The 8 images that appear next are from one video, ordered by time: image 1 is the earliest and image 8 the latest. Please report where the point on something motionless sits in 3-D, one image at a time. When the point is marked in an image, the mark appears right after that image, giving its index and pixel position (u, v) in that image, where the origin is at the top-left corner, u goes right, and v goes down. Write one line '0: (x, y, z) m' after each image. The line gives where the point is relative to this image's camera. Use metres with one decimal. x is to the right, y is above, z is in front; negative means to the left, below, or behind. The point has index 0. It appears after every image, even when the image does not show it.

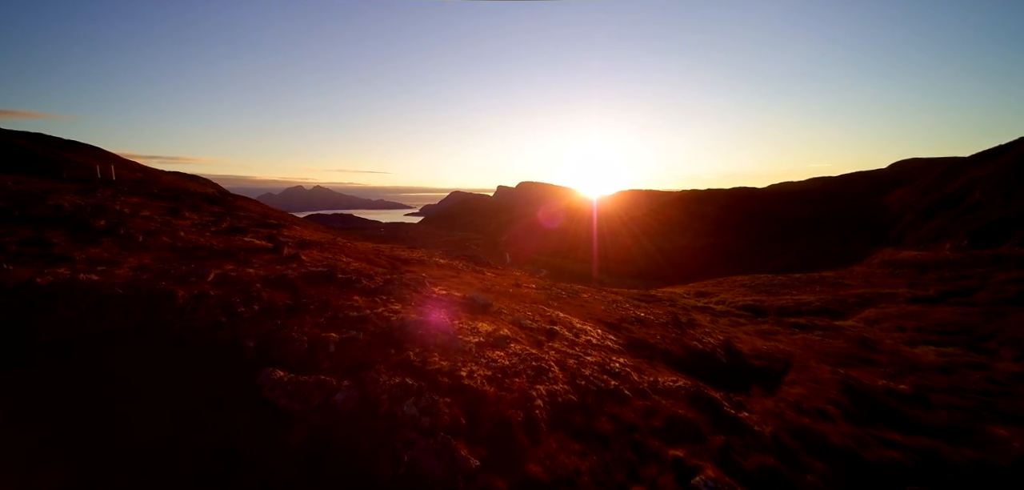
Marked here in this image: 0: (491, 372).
0: (-0.9, -5.2, +17.9) m
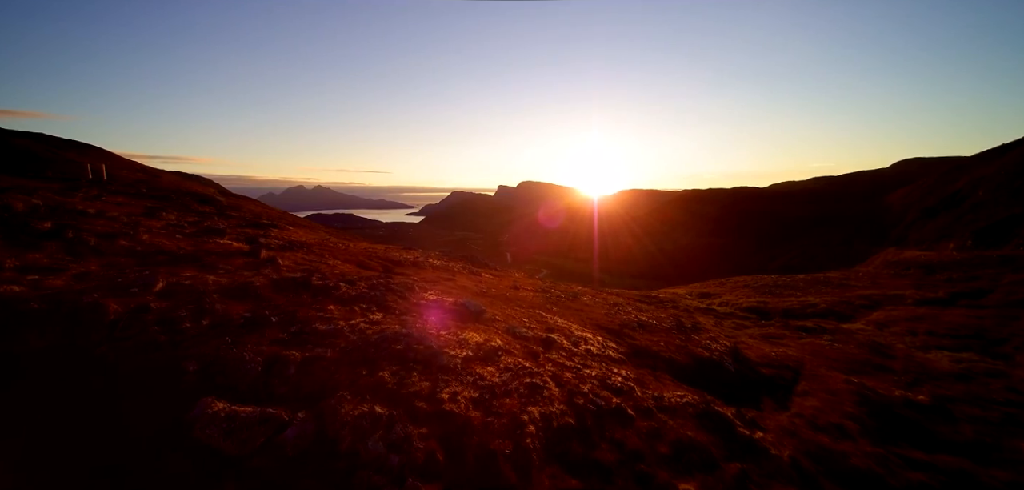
0: (-1.3, -5.4, +15.9) m
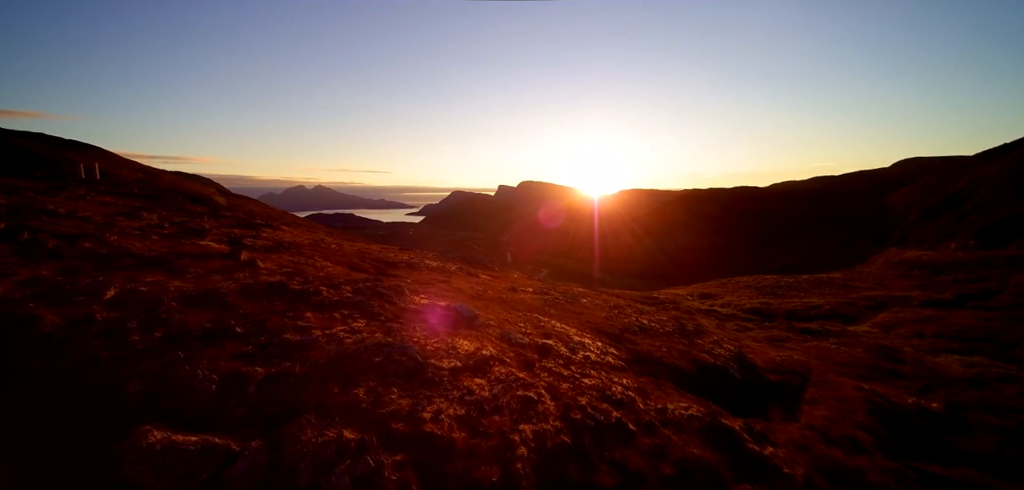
0: (-1.6, -5.5, +14.5) m
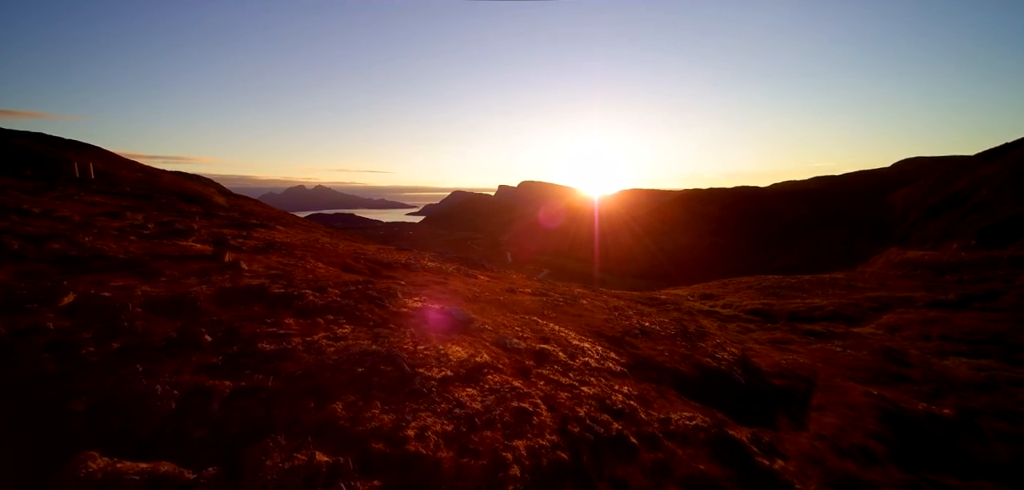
0: (-1.8, -5.6, +13.4) m
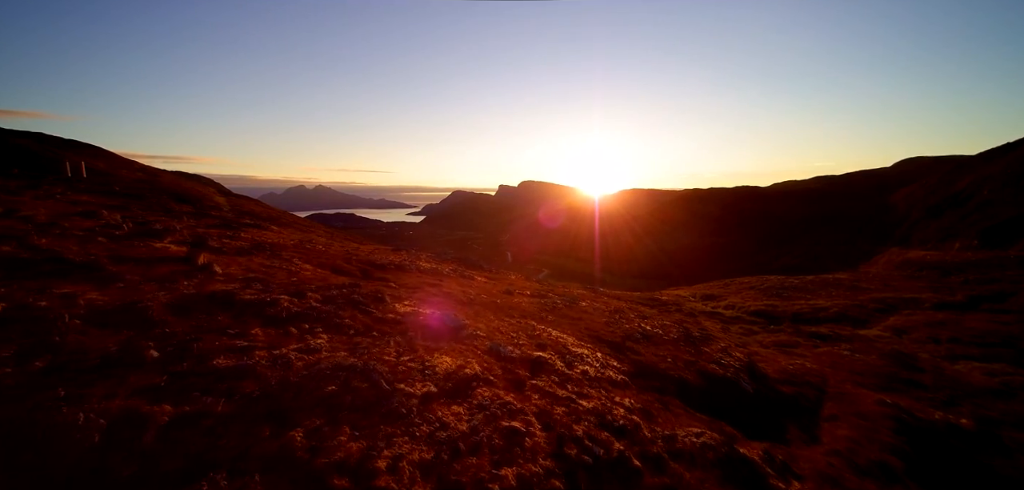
0: (-2.2, -5.7, +11.9) m
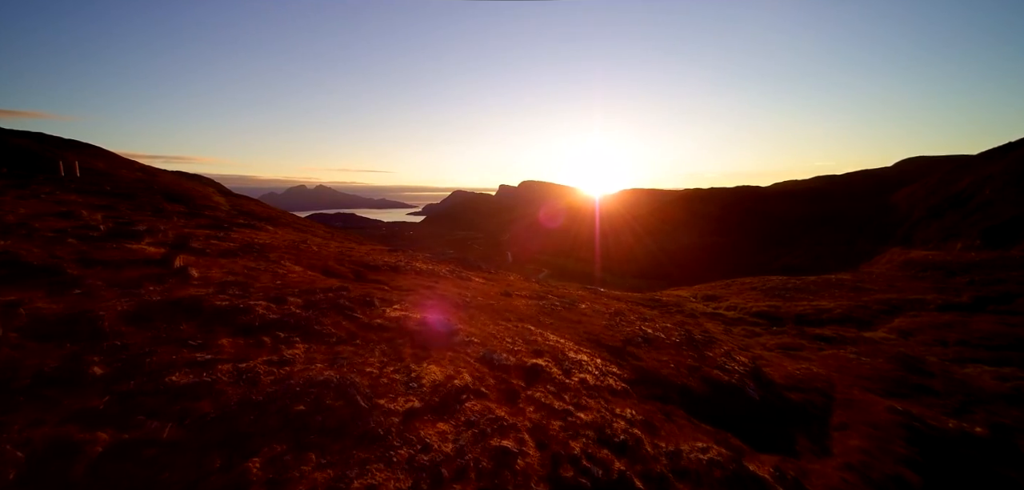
0: (-2.5, -5.7, +10.6) m
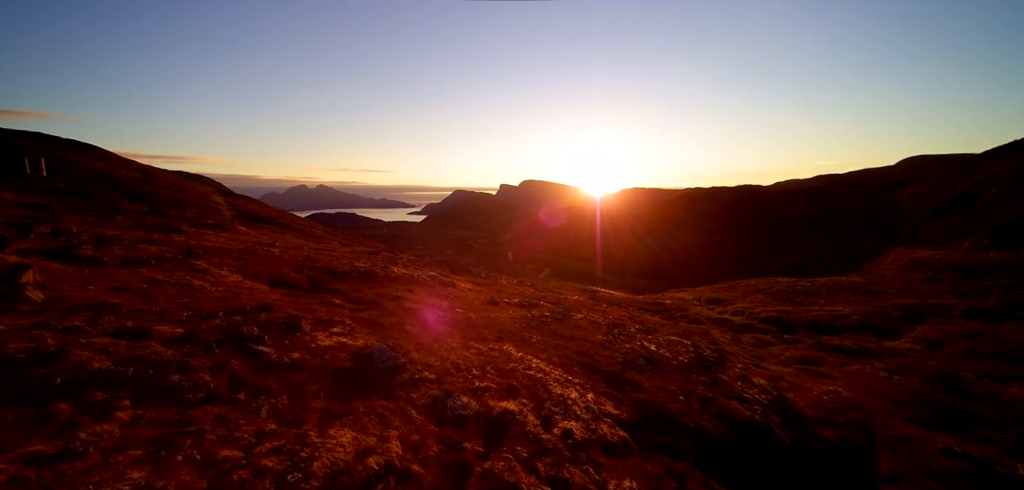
0: (-4.0, -6.1, +5.3) m
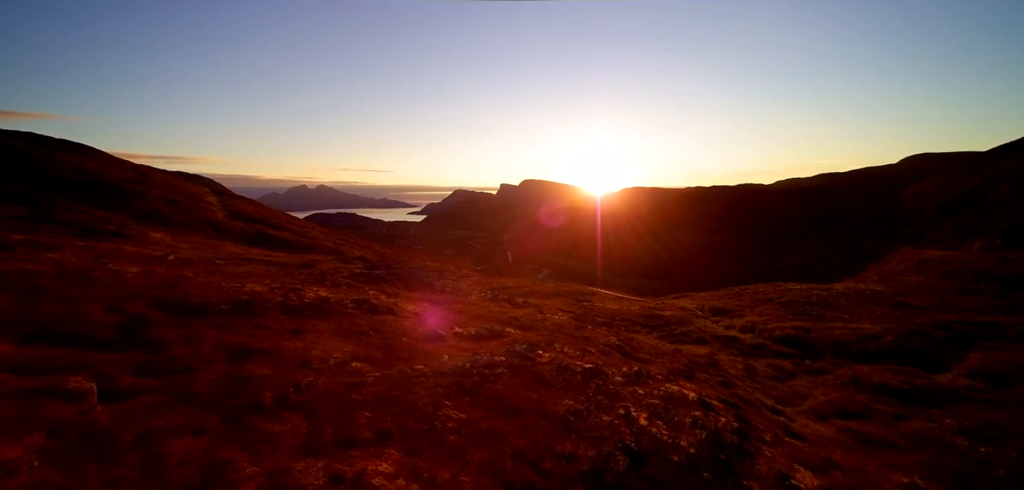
0: (-8.4, -7.5, -6.4) m
